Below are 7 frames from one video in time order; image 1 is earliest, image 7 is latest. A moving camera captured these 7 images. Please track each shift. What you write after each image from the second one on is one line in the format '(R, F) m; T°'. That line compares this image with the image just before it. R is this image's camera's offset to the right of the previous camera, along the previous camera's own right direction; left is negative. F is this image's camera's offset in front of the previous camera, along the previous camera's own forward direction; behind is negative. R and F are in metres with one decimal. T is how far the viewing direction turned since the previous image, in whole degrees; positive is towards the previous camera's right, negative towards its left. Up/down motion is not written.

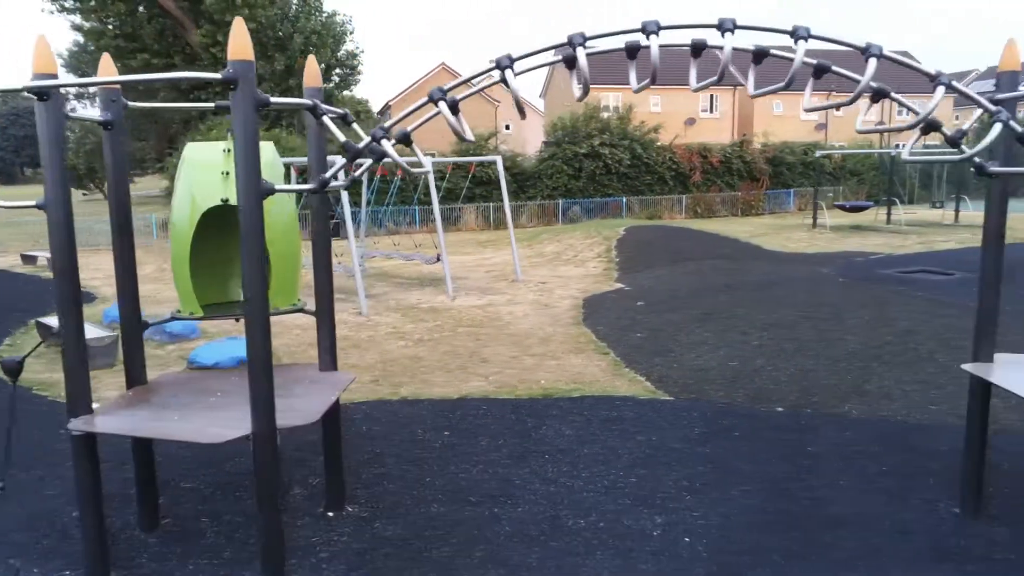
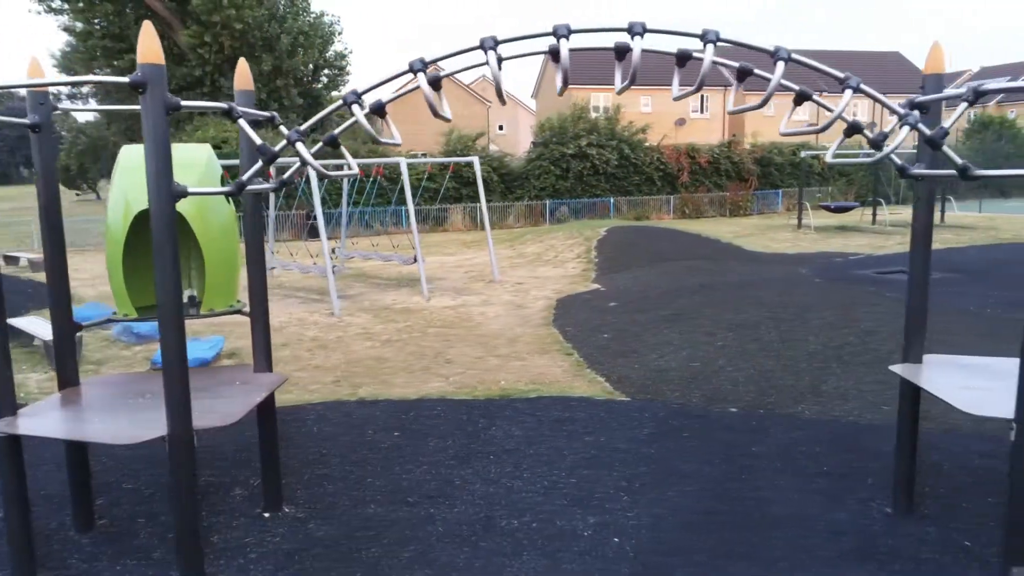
(+0.3, 0.0) m; 0°
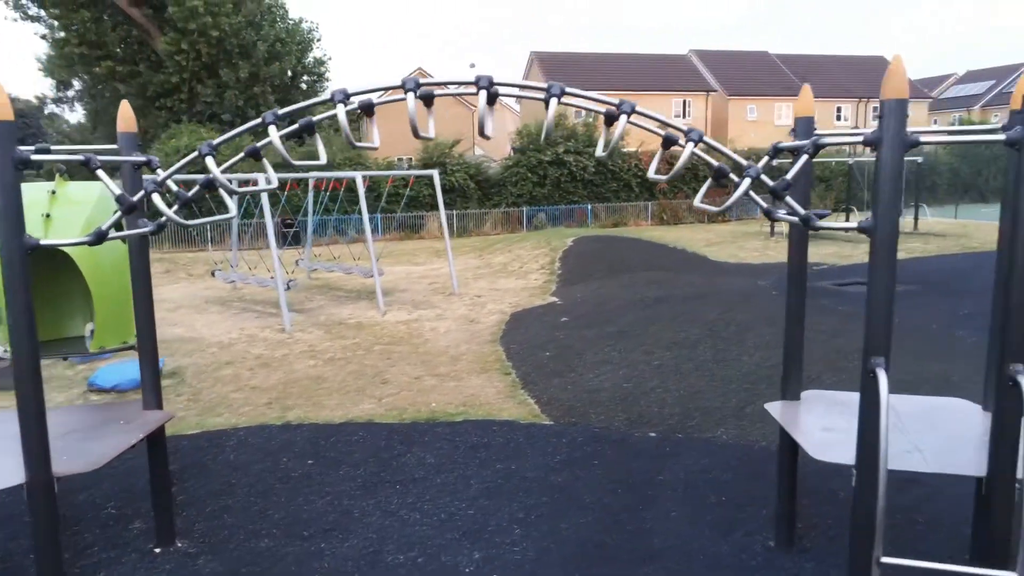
(+0.6, 0.0) m; 0°
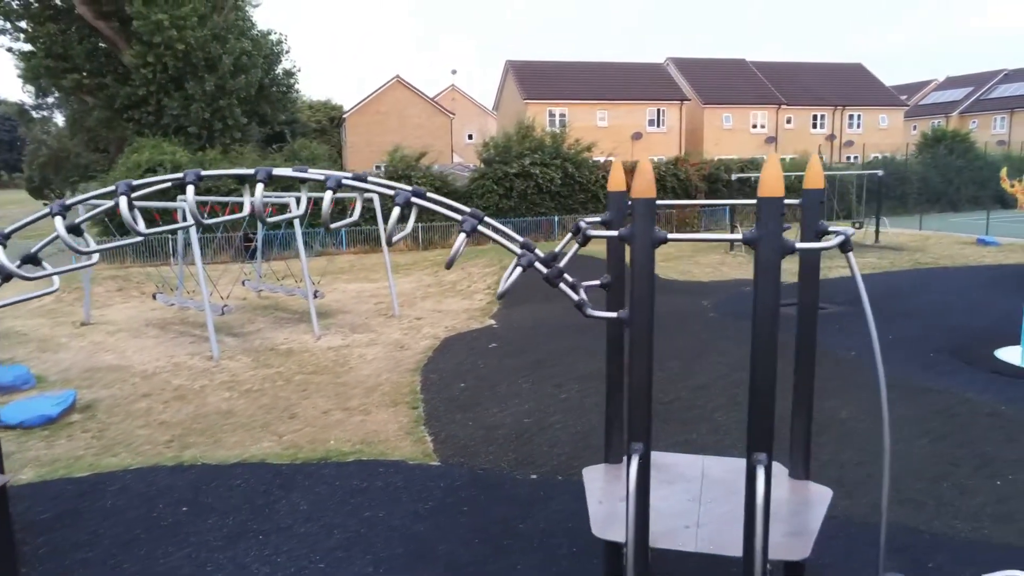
(+0.8, -0.1) m; 0°
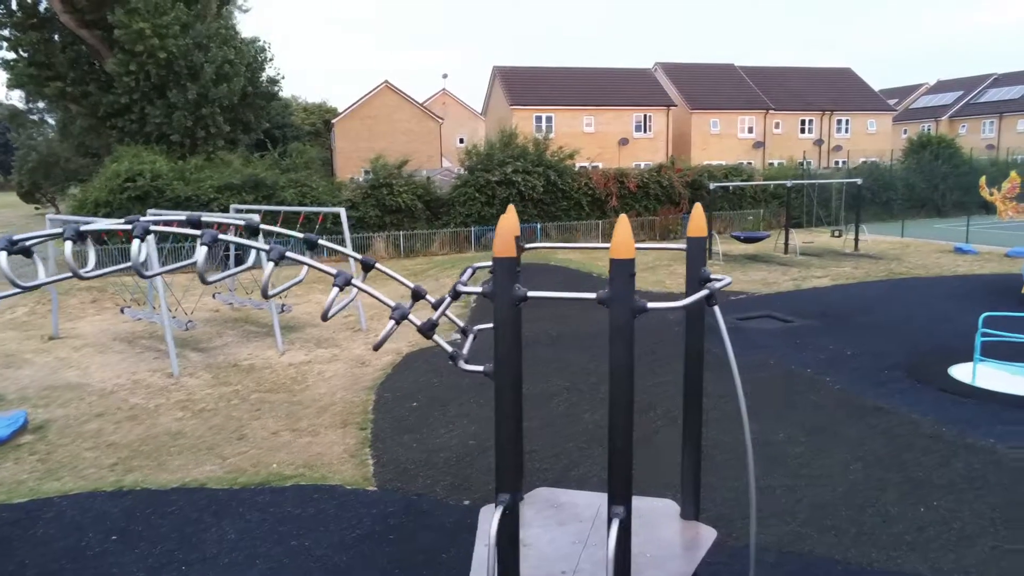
(+0.5, -0.1) m; 0°
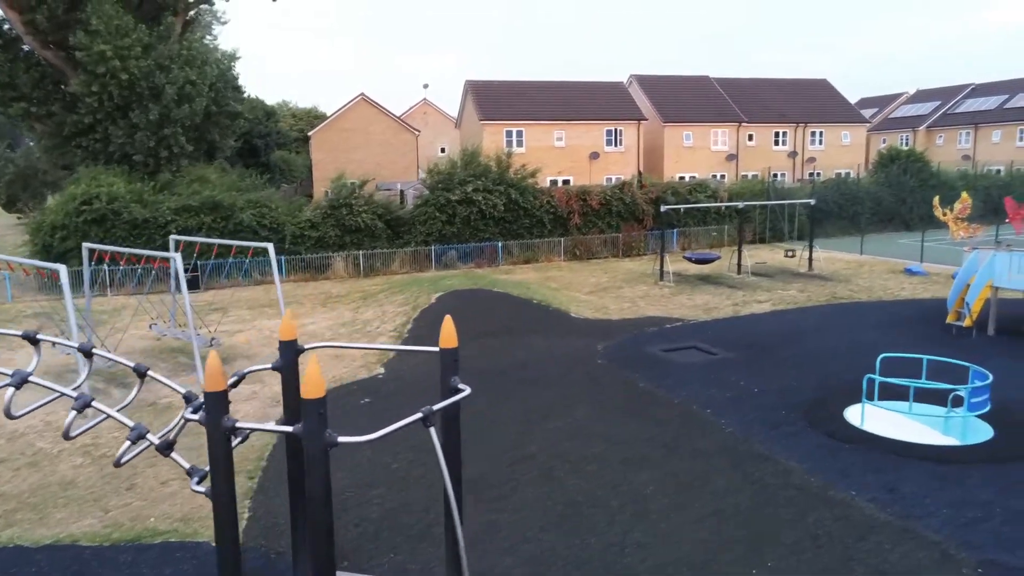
(+1.1, -0.2) m; 0°
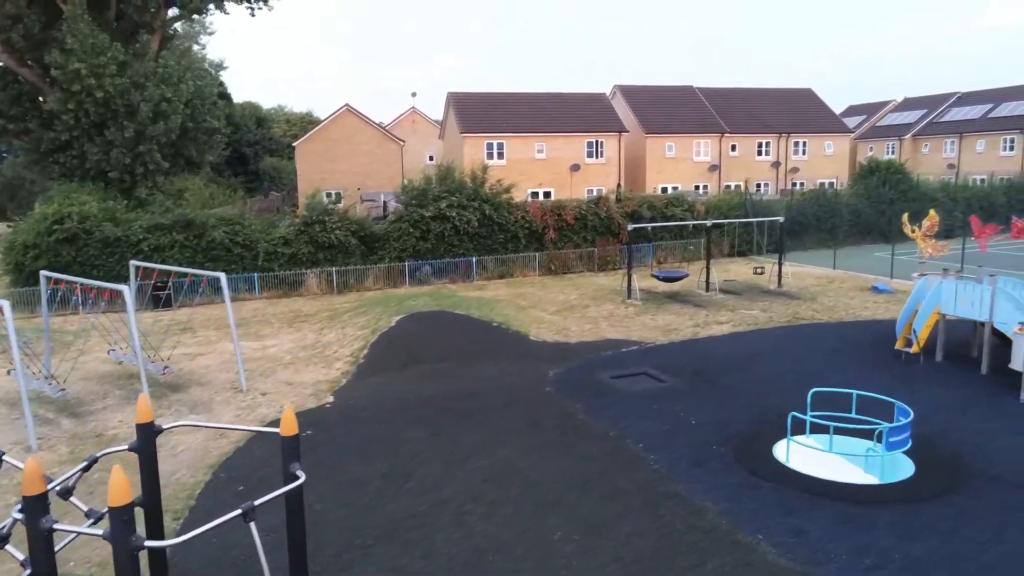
(+0.8, -0.1) m; 0°
